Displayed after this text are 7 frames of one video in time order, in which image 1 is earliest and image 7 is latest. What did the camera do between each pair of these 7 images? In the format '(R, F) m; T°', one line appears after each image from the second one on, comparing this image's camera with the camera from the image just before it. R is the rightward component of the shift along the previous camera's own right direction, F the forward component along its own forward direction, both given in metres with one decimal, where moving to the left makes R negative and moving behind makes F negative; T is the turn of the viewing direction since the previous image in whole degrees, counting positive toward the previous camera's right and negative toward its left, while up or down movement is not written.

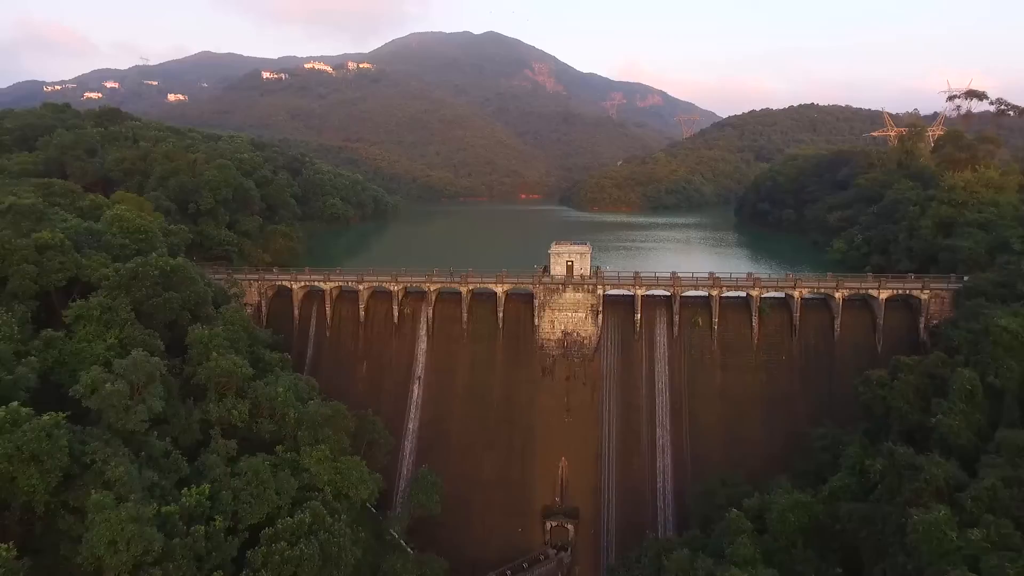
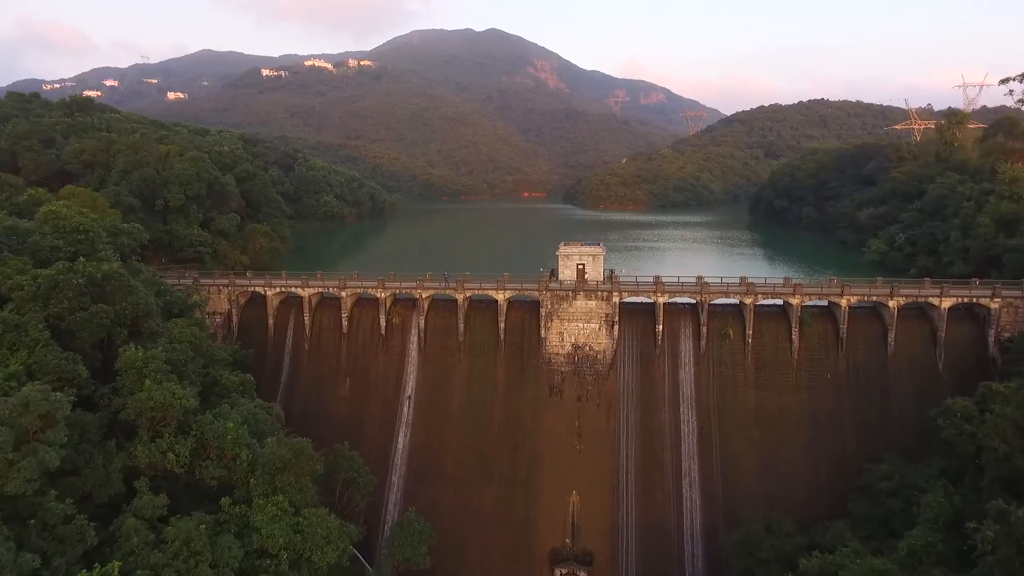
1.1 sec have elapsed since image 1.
(0.0, +4.8) m; 0°
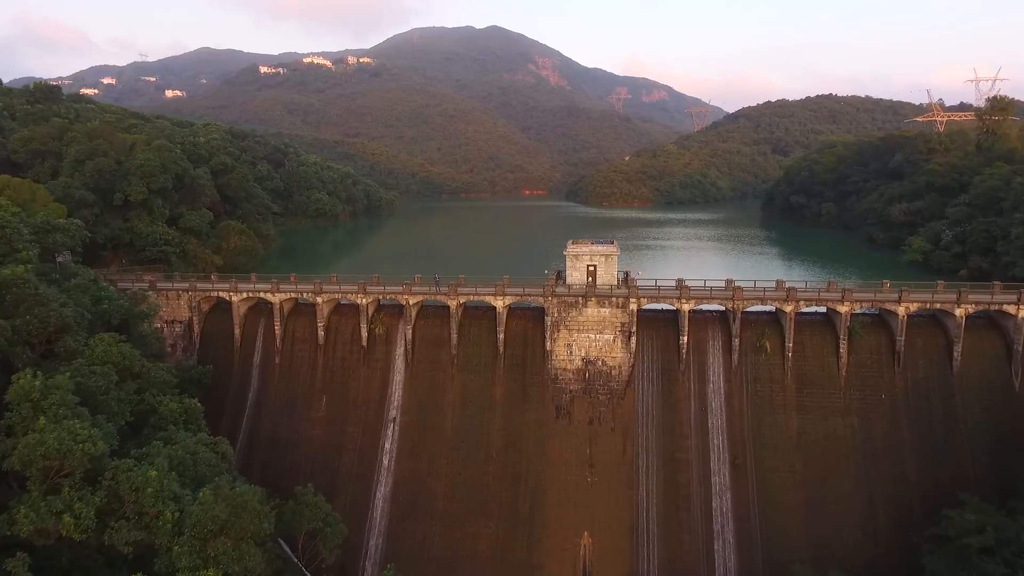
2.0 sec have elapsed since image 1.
(0.0, +4.6) m; 0°
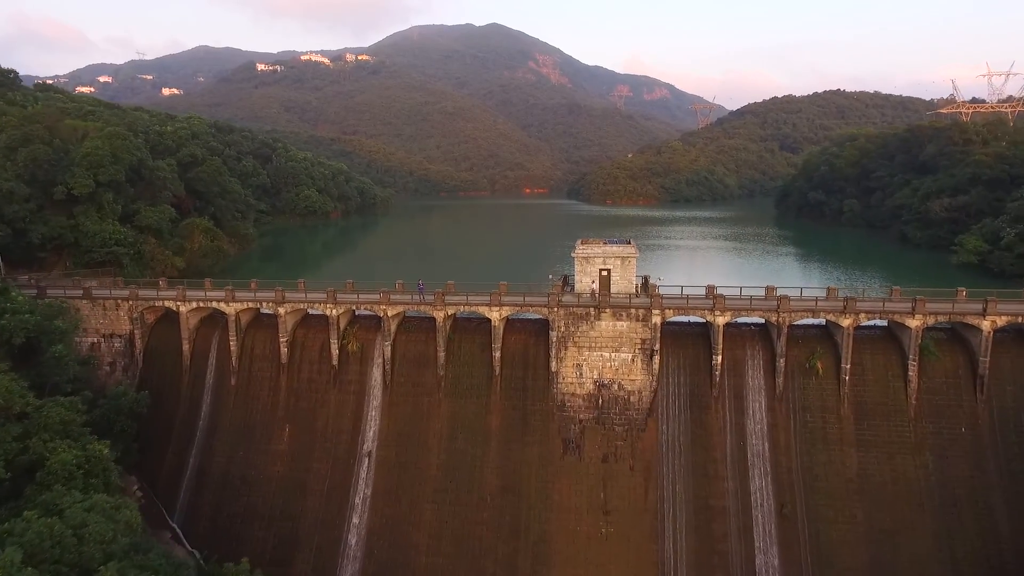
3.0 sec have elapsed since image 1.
(+0.1, +4.9) m; 0°
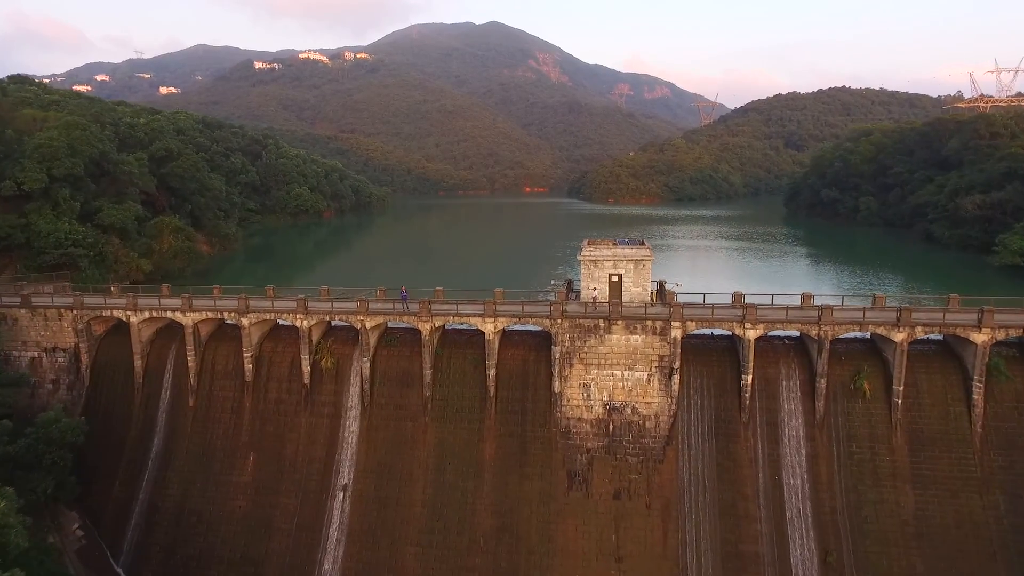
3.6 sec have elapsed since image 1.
(+0.1, +3.3) m; 0°
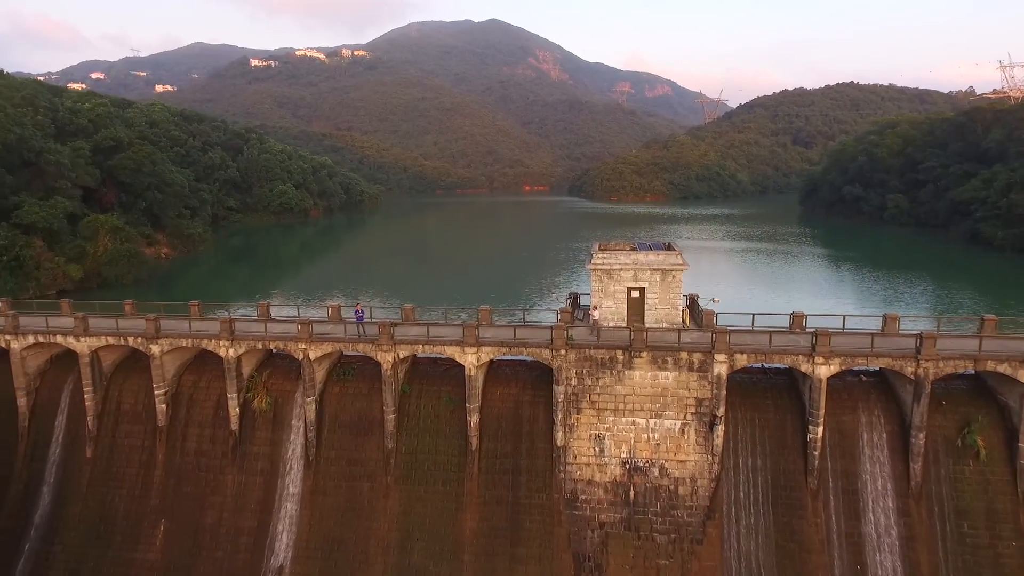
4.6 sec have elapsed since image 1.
(+0.3, +5.3) m; 0°
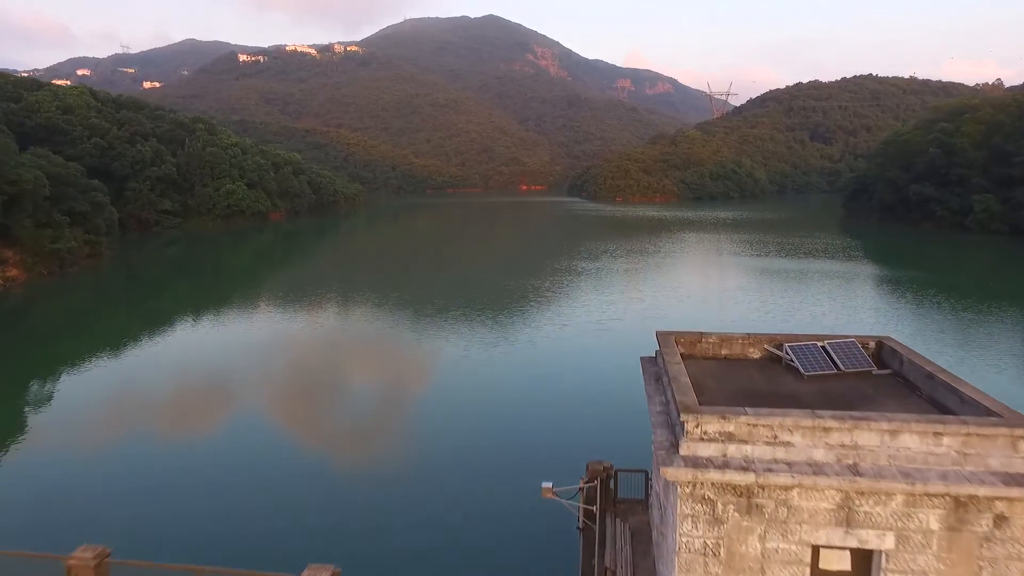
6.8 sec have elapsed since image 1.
(+0.9, +12.7) m; 0°
